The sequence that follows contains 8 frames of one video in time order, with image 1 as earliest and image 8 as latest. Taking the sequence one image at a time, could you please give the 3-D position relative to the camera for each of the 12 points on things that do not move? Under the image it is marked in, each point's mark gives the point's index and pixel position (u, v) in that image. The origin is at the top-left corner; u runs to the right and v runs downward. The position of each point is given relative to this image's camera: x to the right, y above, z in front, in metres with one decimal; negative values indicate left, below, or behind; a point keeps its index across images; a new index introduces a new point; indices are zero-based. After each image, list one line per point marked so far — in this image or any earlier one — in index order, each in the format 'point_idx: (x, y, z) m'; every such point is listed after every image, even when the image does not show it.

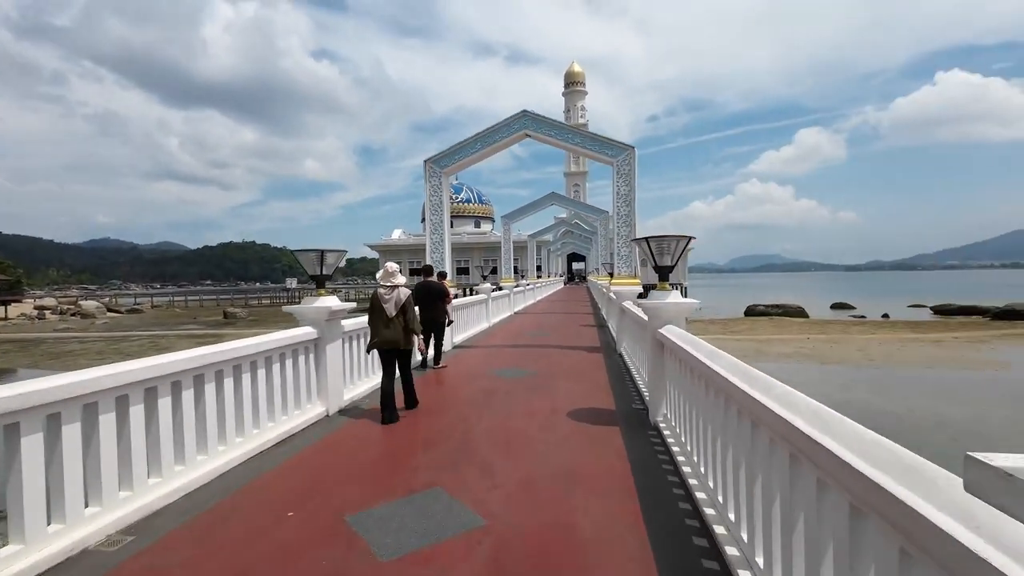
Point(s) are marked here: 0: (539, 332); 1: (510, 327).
0: (+0.5, -0.9, +11.3) m
1: (+0.1, -0.9, +12.8) m
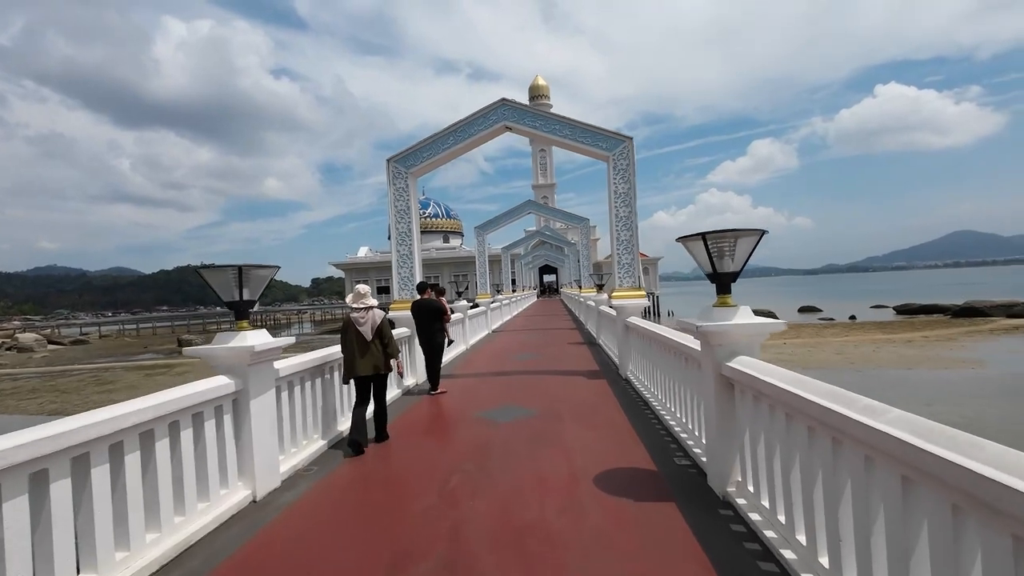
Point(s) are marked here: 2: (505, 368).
0: (+0.2, -1.1, +10.1) m
1: (-0.3, -1.2, +11.5) m
2: (-0.1, -1.2, +8.8) m
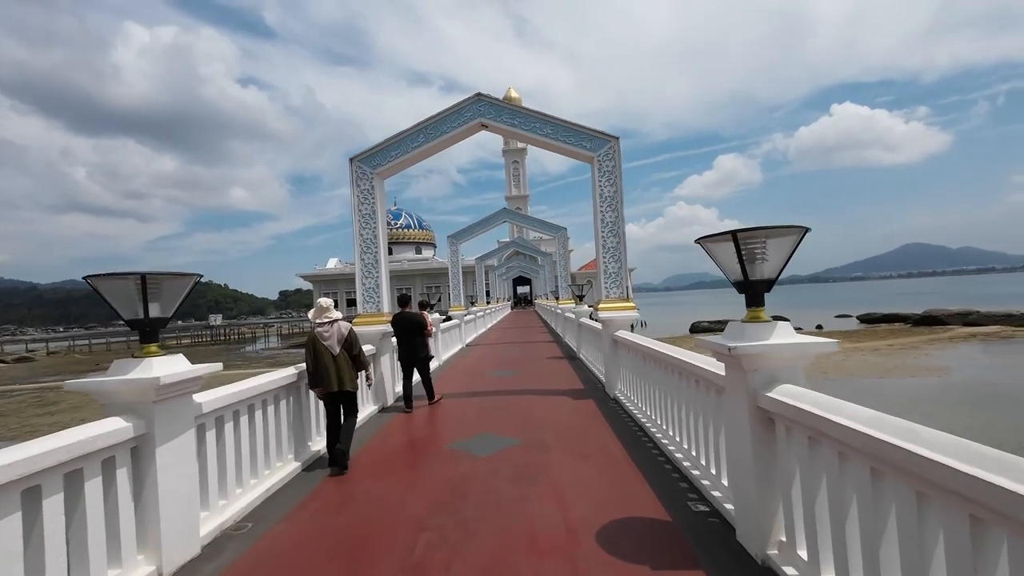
0: (-0.2, -1.3, +9.4) m
1: (-0.8, -1.4, +10.8) m
2: (-0.4, -1.4, +8.1) m
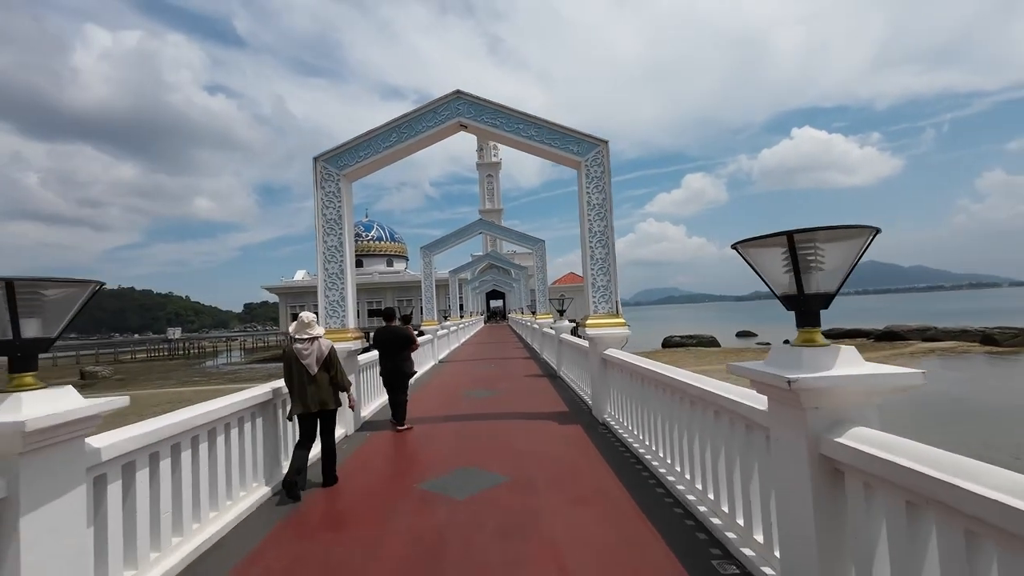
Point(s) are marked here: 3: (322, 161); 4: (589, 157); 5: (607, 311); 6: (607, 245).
0: (-0.6, -1.5, +8.8) m
1: (-1.2, -1.6, +10.2) m
2: (-0.7, -1.5, +7.5) m
3: (-2.0, +1.3, +6.0) m
4: (+0.8, +1.3, +6.0) m
5: (+1.0, -0.2, +6.0) m
6: (+1.0, +0.4, +6.0) m
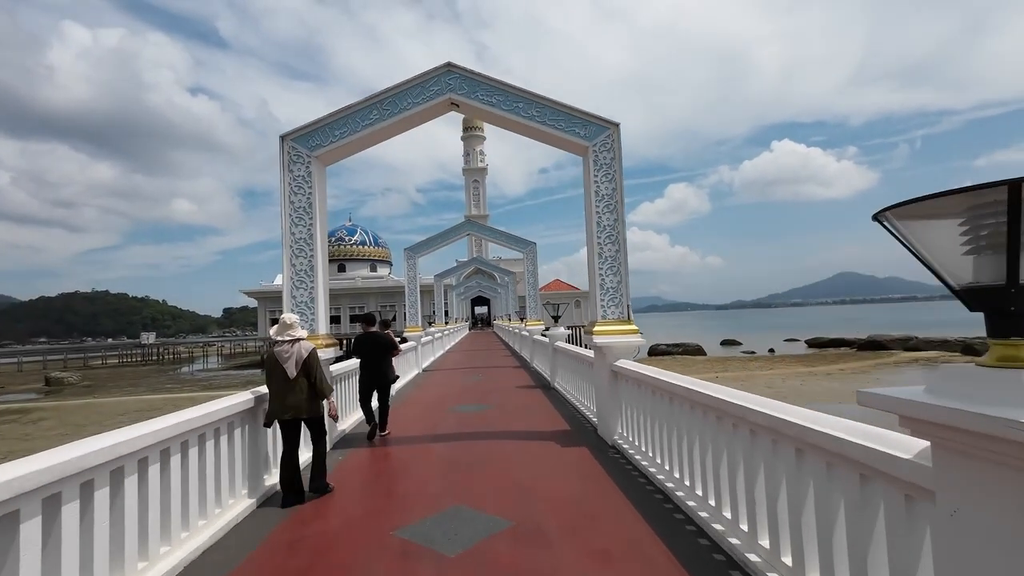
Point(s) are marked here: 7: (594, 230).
0: (-0.7, -1.6, +8.0) m
1: (-1.4, -1.7, +9.4) m
2: (-0.8, -1.6, +6.7) m
3: (-2.0, +1.3, +5.2) m
4: (+0.8, +1.3, +5.3) m
5: (+0.9, -0.3, +5.3) m
6: (+0.9, +0.4, +5.3) m
7: (+0.7, +0.5, +5.3) m
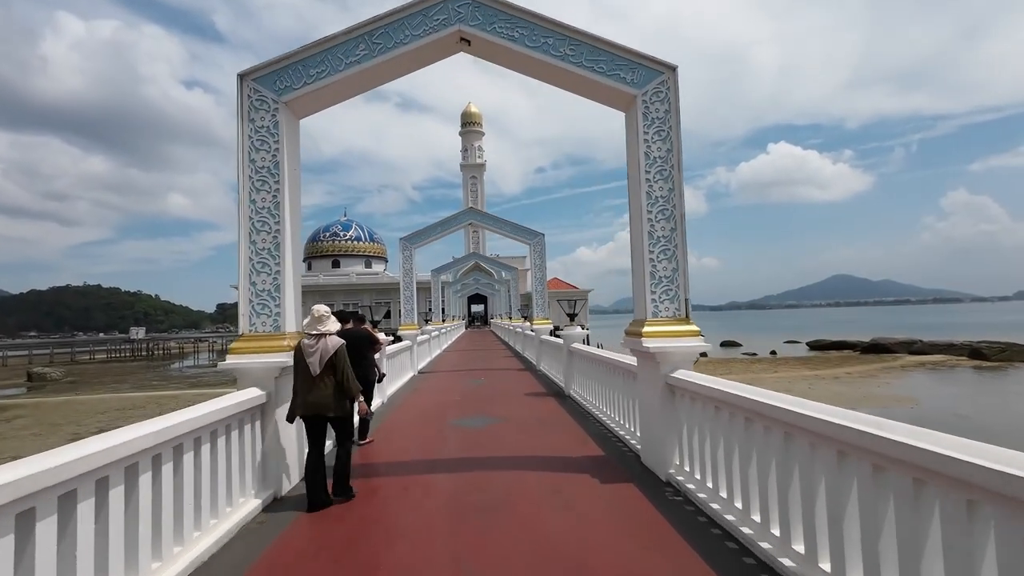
0: (-0.5, -1.5, +6.8) m
1: (-1.2, -1.6, +8.2) m
2: (-0.7, -1.5, +5.5) m
3: (-1.8, +1.4, +4.0) m
4: (+1.0, +1.4, +4.1) m
5: (+1.1, -0.2, +4.1) m
6: (+1.1, +0.5, +4.1) m
7: (+0.9, +0.6, +4.2) m
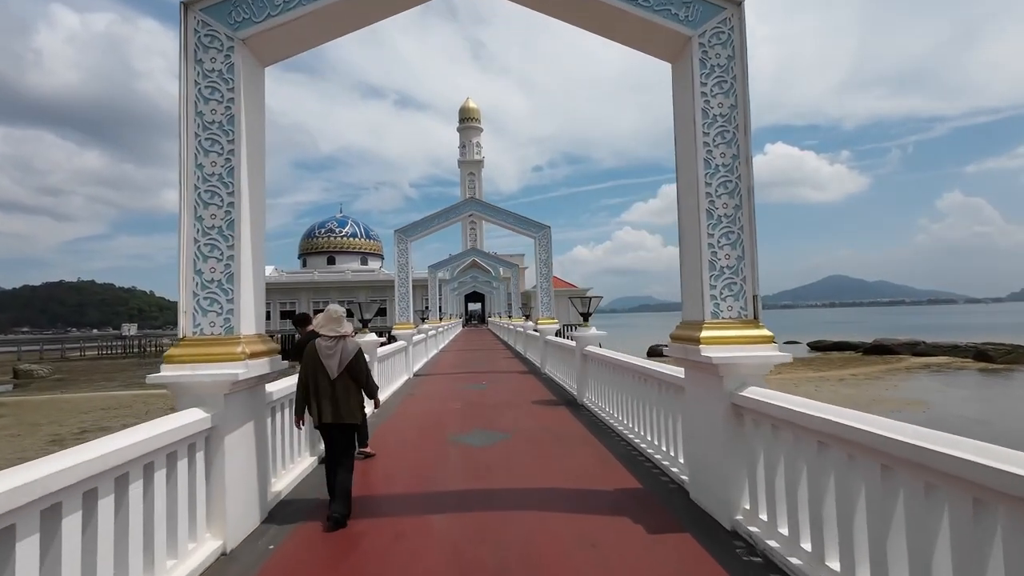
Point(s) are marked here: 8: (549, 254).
0: (-0.4, -1.4, +6.0) m
1: (-1.2, -1.5, +7.3) m
2: (-0.6, -1.4, +4.6) m
3: (-1.7, +1.5, +3.1) m
4: (+1.1, +1.4, +3.3) m
5: (+1.2, -0.1, +3.2) m
6: (+1.2, +0.5, +3.2) m
7: (+1.0, +0.6, +3.3) m
8: (+1.0, +1.0, +19.3) m
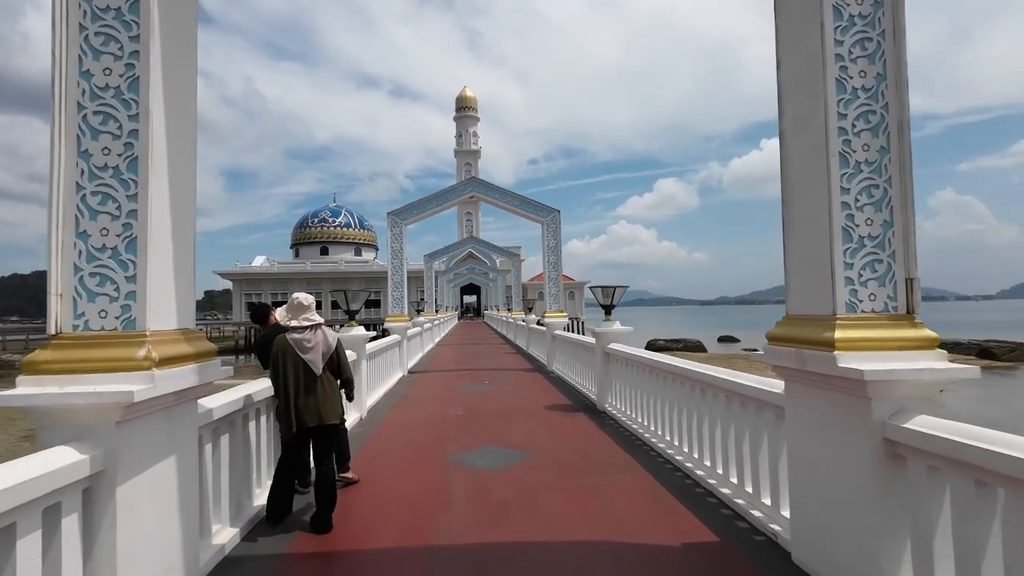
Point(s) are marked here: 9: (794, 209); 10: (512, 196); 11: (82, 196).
0: (-0.3, -1.3, +5.0) m
1: (-1.1, -1.4, +6.3) m
2: (-0.4, -1.3, +3.6) m
3: (-1.5, +1.6, +2.1) m
4: (+1.2, +1.5, +2.3) m
5: (+1.4, -0.1, +2.3) m
6: (+1.4, +0.6, +2.2) m
7: (+1.2, +0.7, +2.3) m
8: (+1.0, +1.3, +18.2) m
9: (+1.2, +0.3, +2.5) m
10: (-0.3, +2.5, +18.3) m
11: (-1.5, +0.3, +2.1) m
